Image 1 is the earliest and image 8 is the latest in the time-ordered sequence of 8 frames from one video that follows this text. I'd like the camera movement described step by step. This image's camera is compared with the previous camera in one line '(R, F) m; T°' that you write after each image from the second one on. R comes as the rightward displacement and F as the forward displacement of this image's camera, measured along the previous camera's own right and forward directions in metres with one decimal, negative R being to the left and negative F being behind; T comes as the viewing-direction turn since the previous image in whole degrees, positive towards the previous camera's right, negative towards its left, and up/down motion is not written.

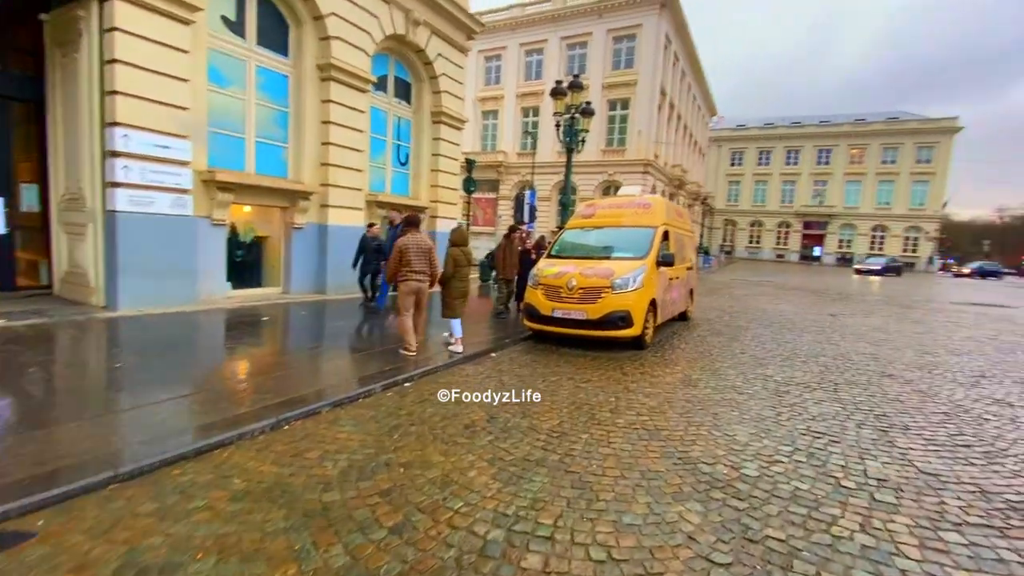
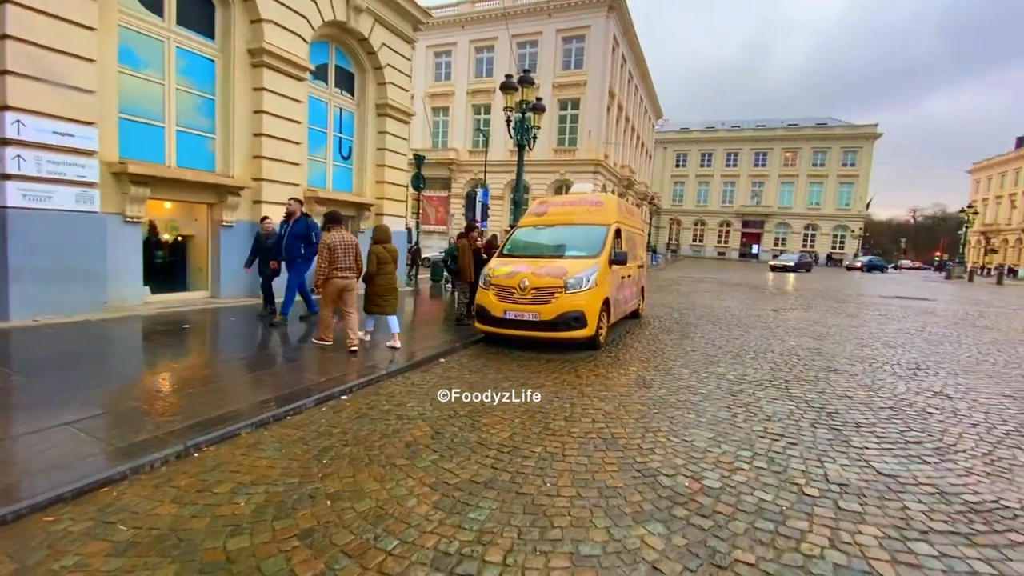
(+0.1, +0.3) m; +6°
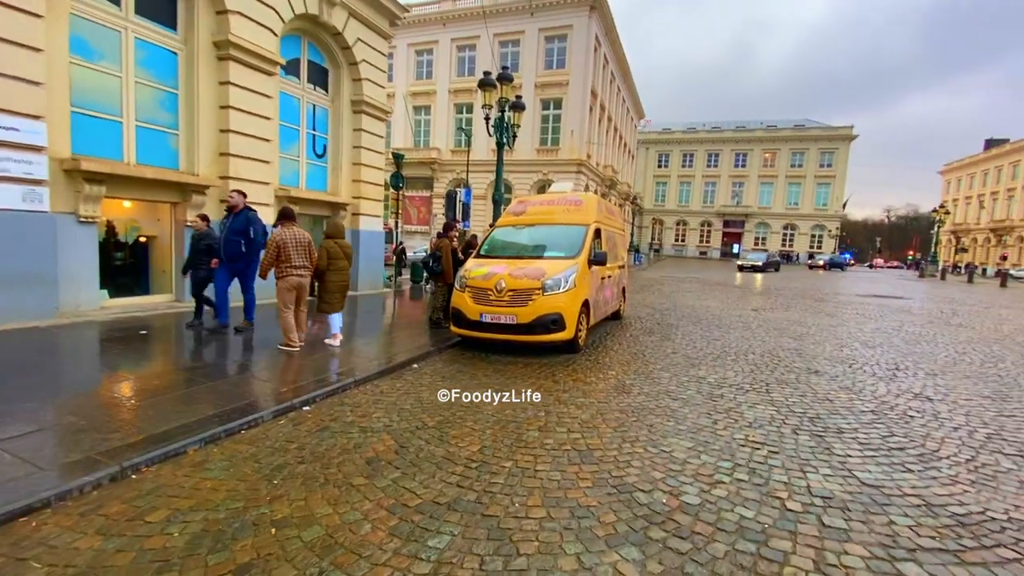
(+0.1, +0.2) m; +2°
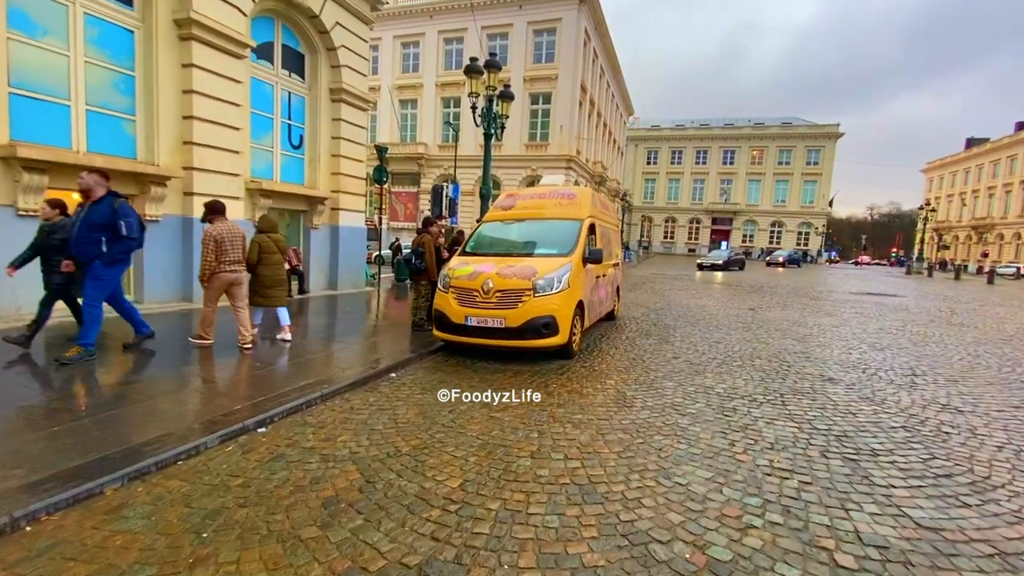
(0.0, +0.6) m; +1°
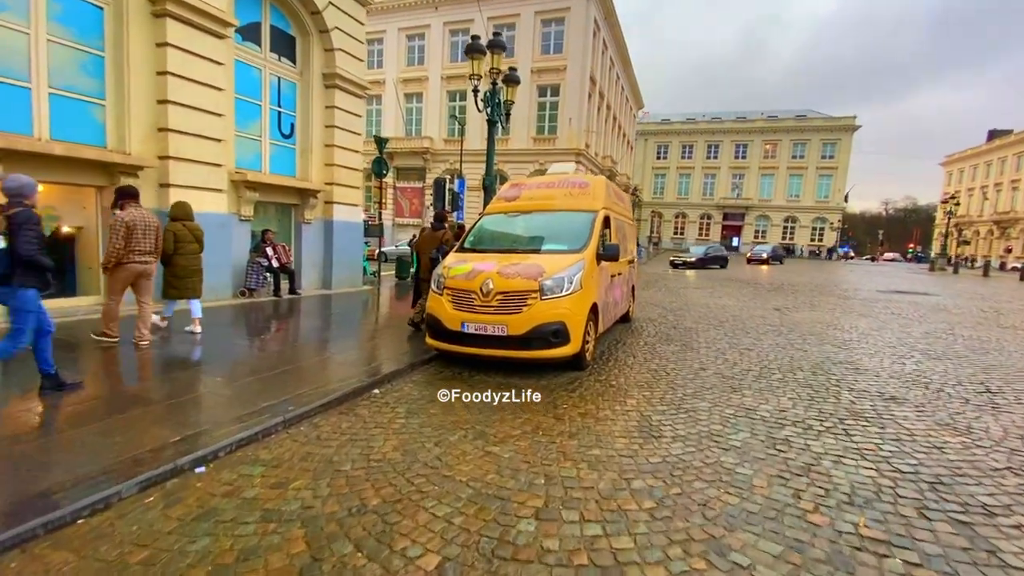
(+0.1, +0.8) m; -1°
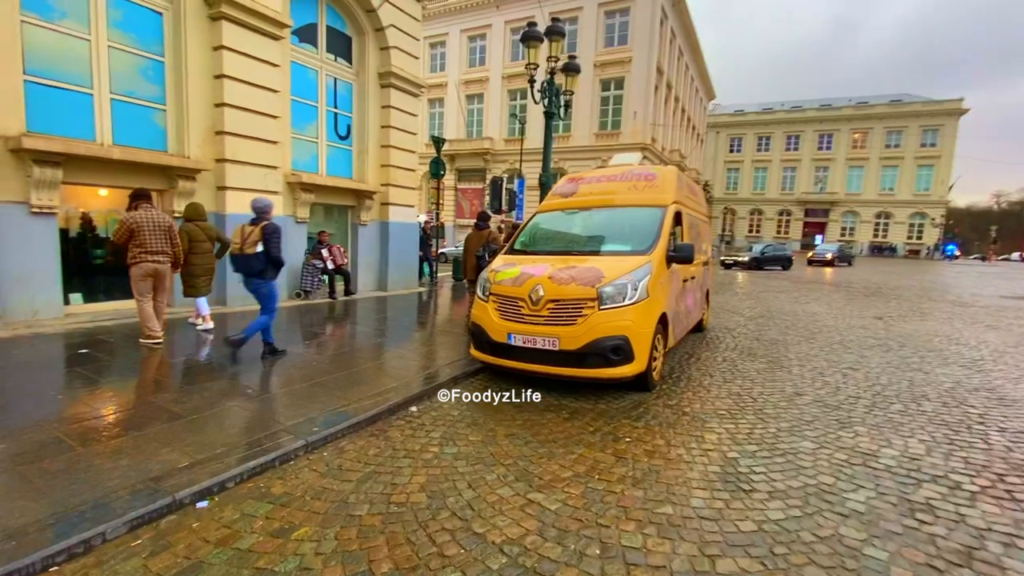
(+0.1, +0.7) m; -7°
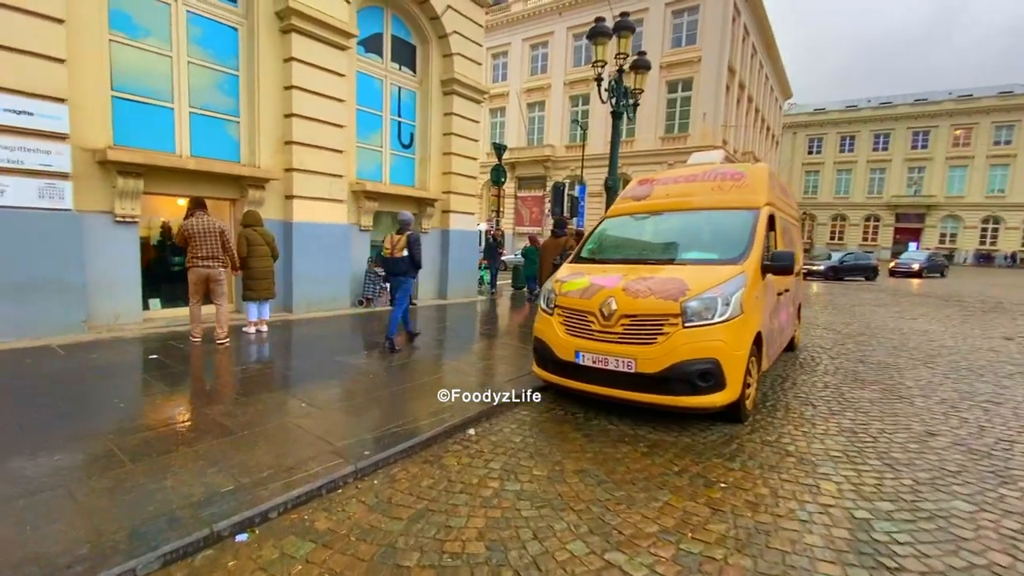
(-0.1, +0.4) m; -7°
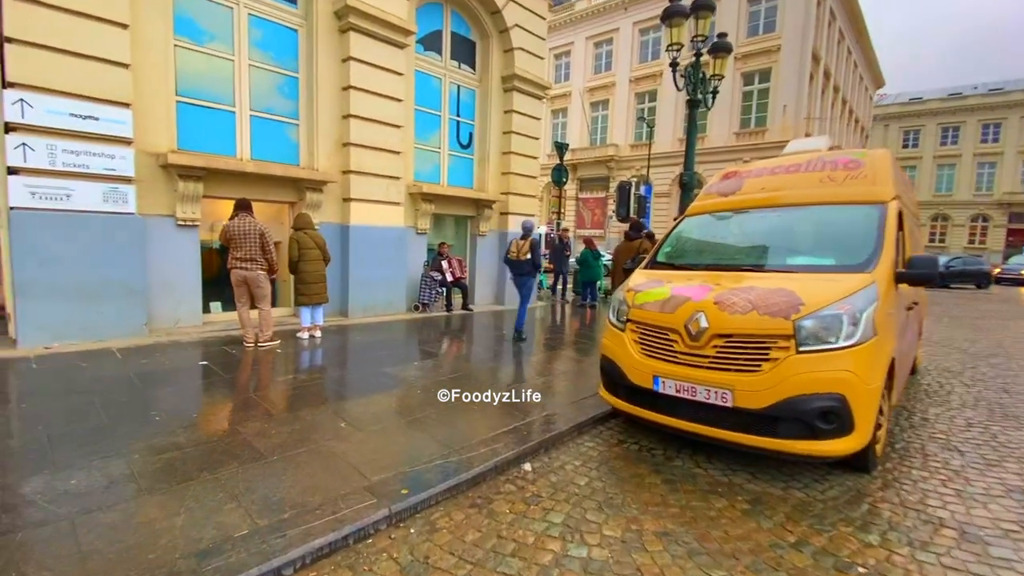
(0.0, +0.6) m; -7°
